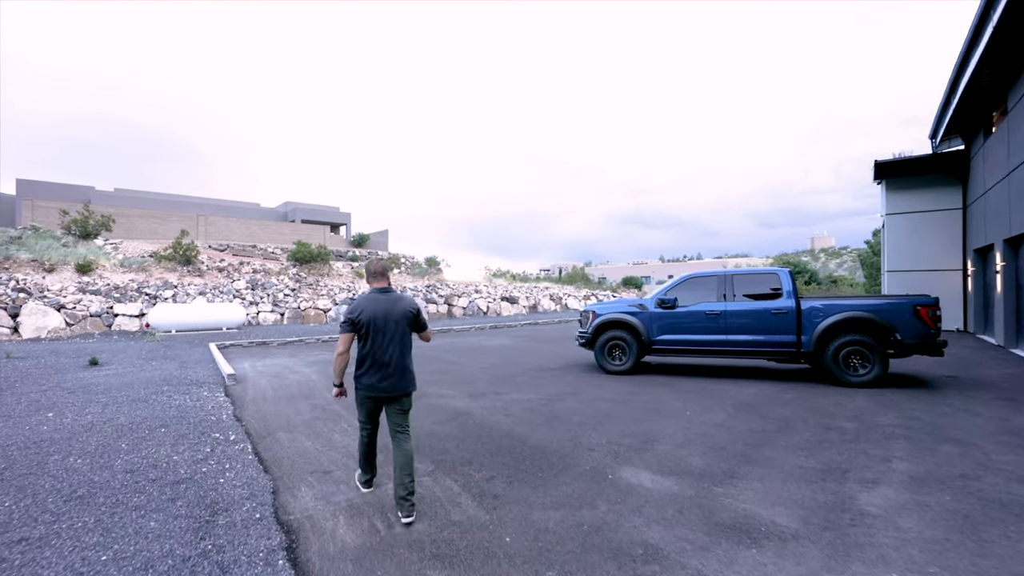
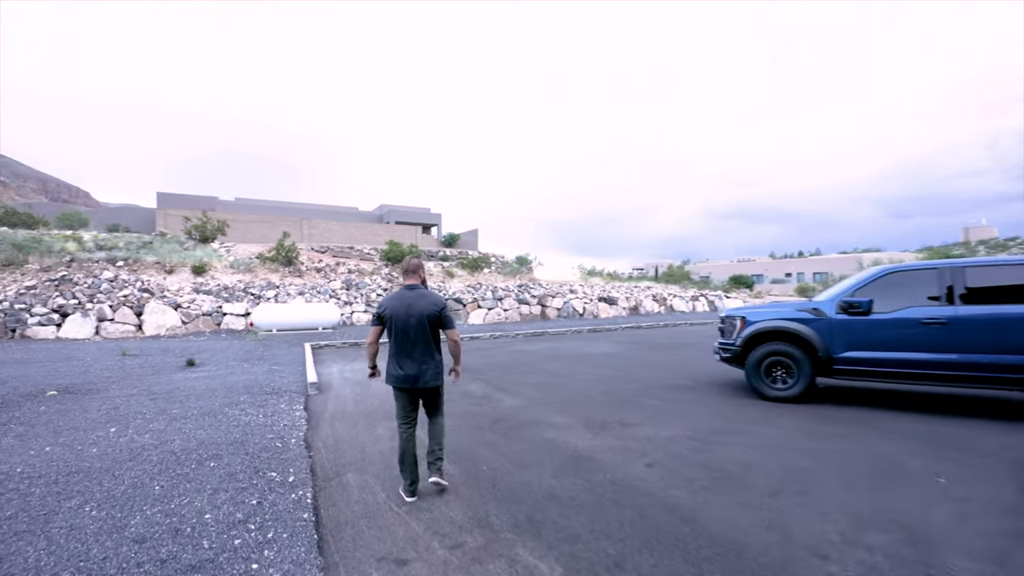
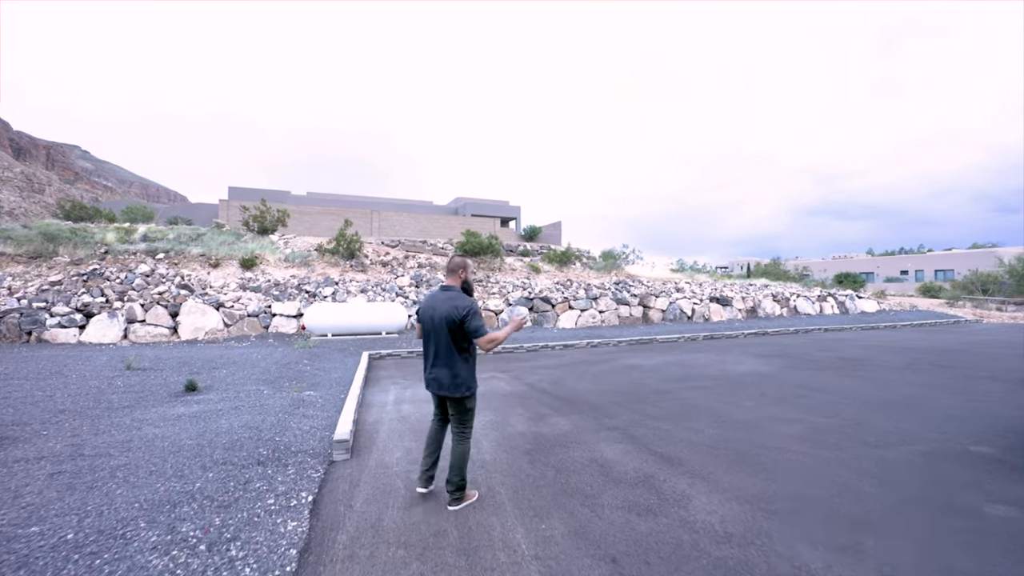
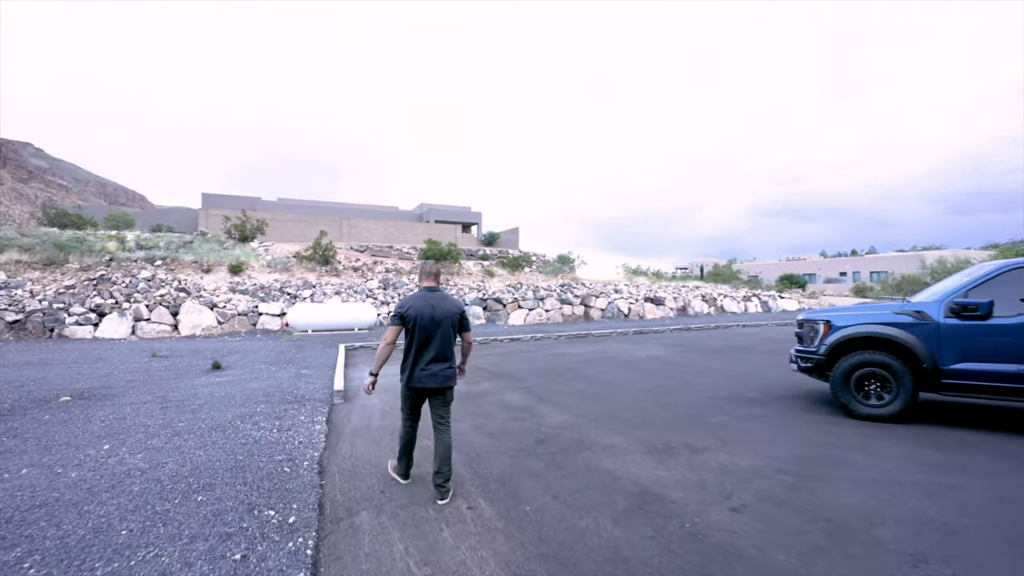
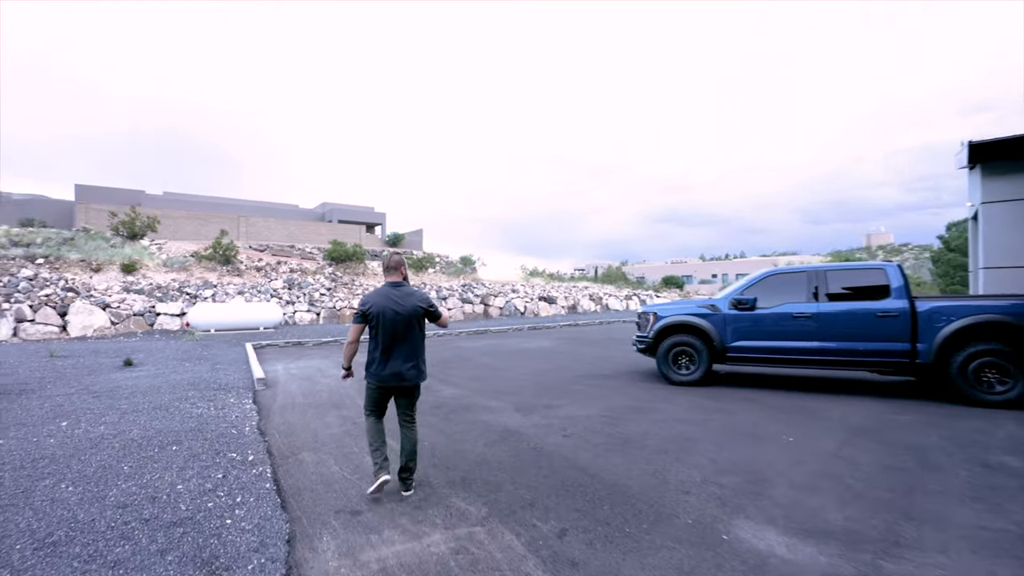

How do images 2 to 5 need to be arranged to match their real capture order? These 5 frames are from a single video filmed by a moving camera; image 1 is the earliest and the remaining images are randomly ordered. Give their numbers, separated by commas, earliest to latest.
5, 2, 4, 3
